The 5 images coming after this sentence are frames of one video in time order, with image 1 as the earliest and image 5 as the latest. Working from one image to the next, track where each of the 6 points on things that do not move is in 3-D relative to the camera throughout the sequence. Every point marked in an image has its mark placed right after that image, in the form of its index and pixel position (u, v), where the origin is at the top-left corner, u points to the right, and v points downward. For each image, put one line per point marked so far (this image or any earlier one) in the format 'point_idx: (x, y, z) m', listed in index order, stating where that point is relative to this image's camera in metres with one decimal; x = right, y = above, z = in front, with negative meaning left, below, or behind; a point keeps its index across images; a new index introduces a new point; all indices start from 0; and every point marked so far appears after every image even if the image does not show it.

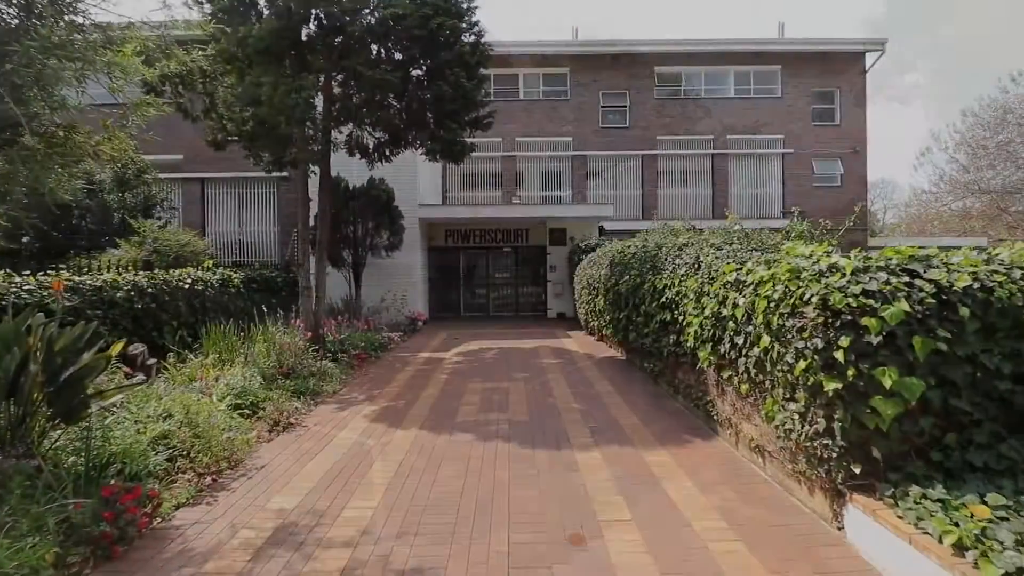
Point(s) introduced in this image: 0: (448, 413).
0: (-0.8, -1.6, +6.6) m
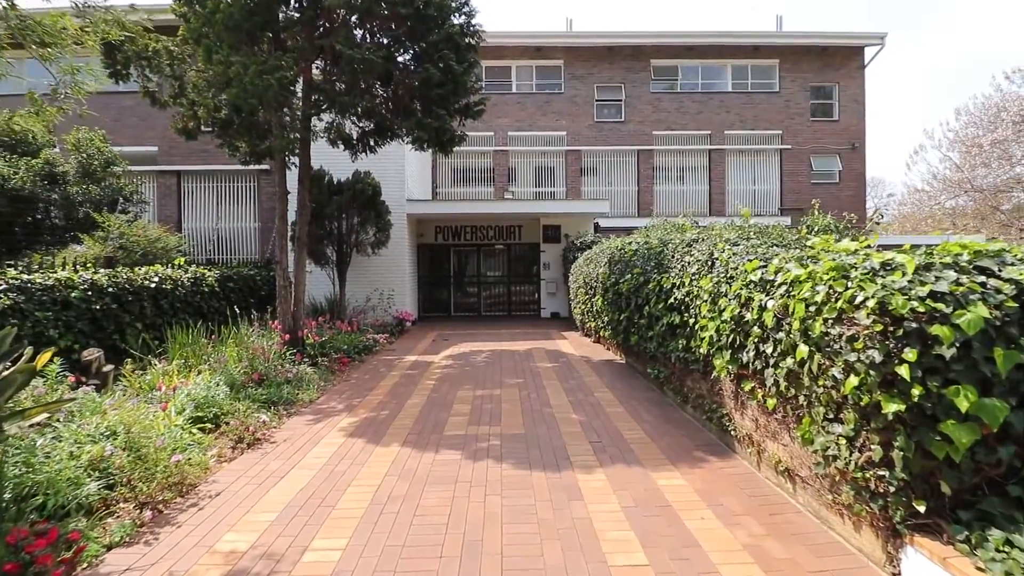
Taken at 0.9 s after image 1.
0: (-0.9, -1.6, +6.0) m
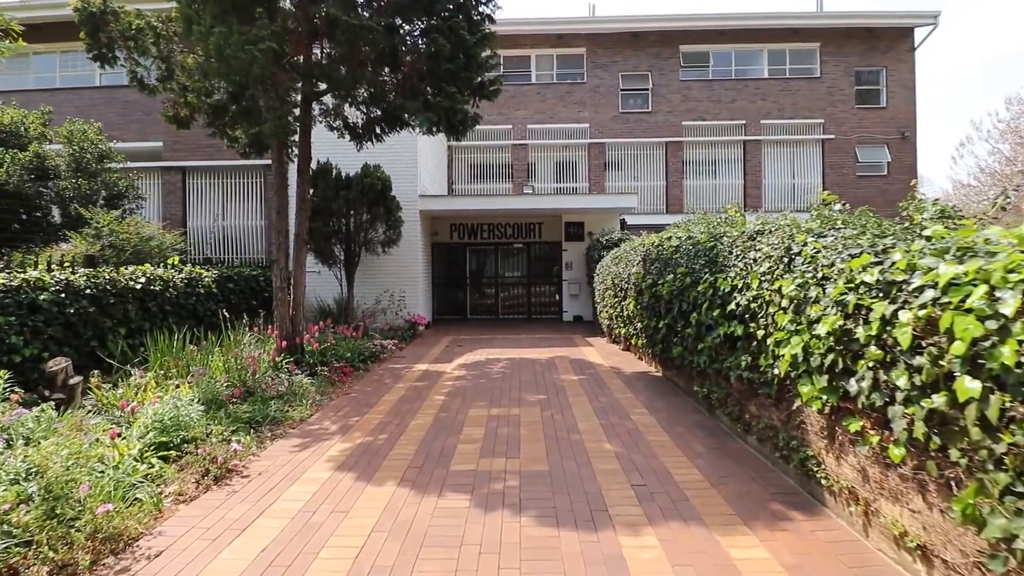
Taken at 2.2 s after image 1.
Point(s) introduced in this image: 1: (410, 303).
0: (-0.7, -1.6, +5.0) m
1: (-2.7, -0.4, +13.7) m
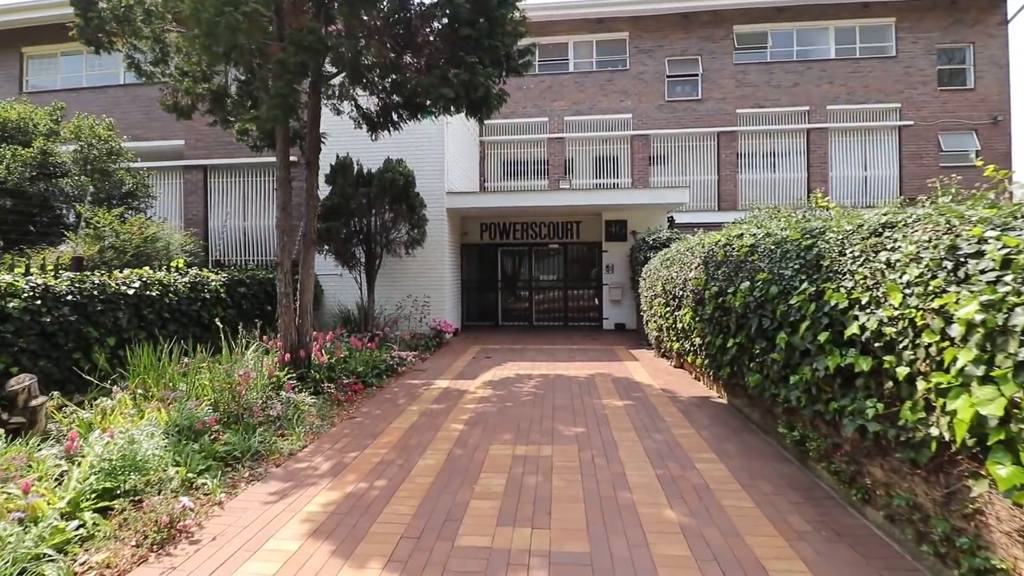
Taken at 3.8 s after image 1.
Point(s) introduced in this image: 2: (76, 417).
0: (-0.5, -1.7, +3.8) m
1: (-1.9, -0.5, +12.7) m
2: (-4.6, -1.3, +5.3) m
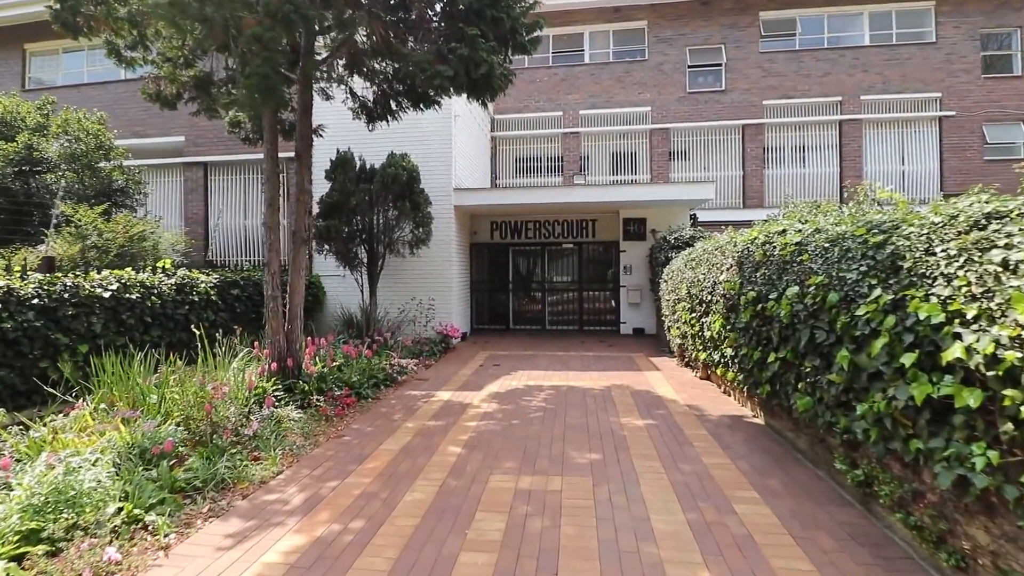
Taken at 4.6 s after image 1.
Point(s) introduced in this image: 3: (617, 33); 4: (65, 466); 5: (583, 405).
0: (-0.5, -1.8, +3.1) m
1: (-1.6, -0.6, +12.0) m
2: (-4.6, -1.4, +4.8) m
3: (+3.3, +8.1, +16.2) m
4: (-3.4, -1.4, +4.0) m
5: (+0.9, -1.5, +6.7) m
